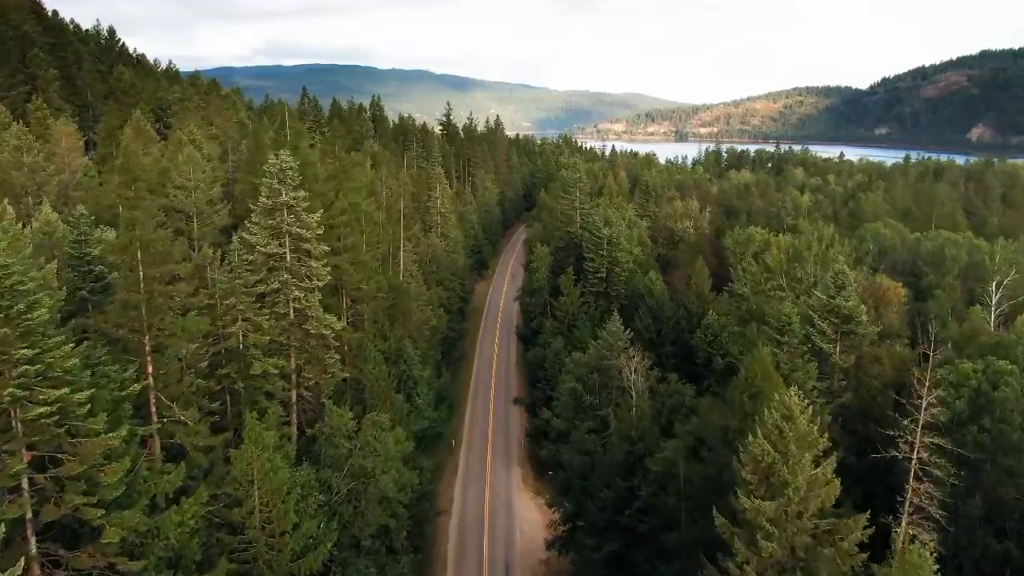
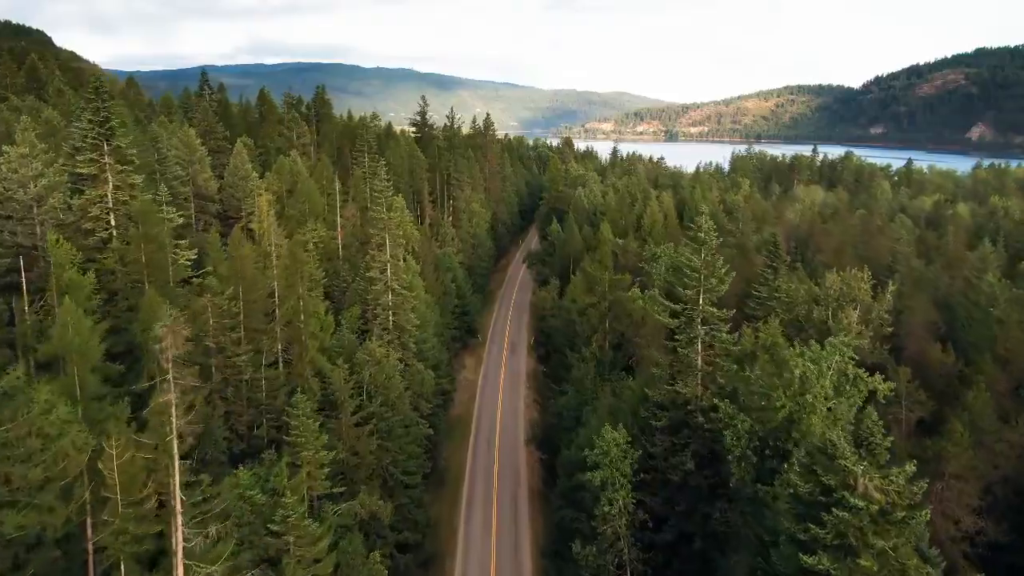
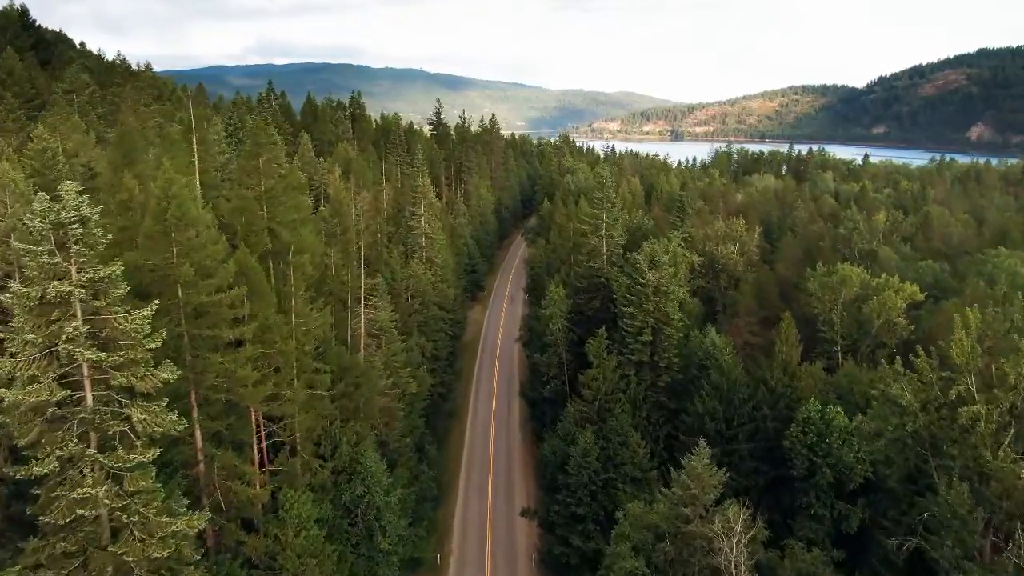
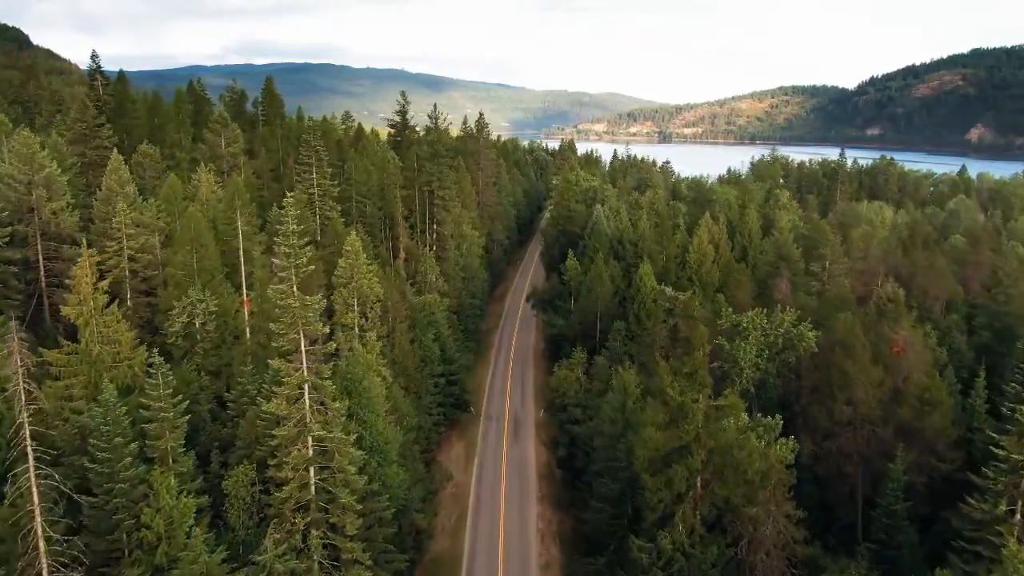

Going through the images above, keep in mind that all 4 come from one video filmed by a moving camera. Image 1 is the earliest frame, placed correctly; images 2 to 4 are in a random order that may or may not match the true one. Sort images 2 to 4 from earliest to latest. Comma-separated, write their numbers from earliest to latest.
3, 2, 4
